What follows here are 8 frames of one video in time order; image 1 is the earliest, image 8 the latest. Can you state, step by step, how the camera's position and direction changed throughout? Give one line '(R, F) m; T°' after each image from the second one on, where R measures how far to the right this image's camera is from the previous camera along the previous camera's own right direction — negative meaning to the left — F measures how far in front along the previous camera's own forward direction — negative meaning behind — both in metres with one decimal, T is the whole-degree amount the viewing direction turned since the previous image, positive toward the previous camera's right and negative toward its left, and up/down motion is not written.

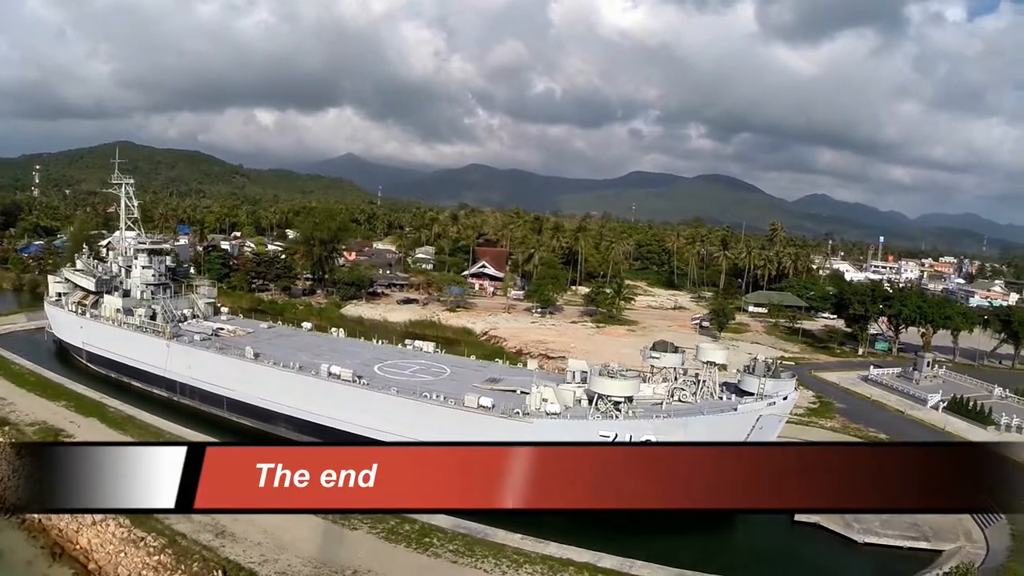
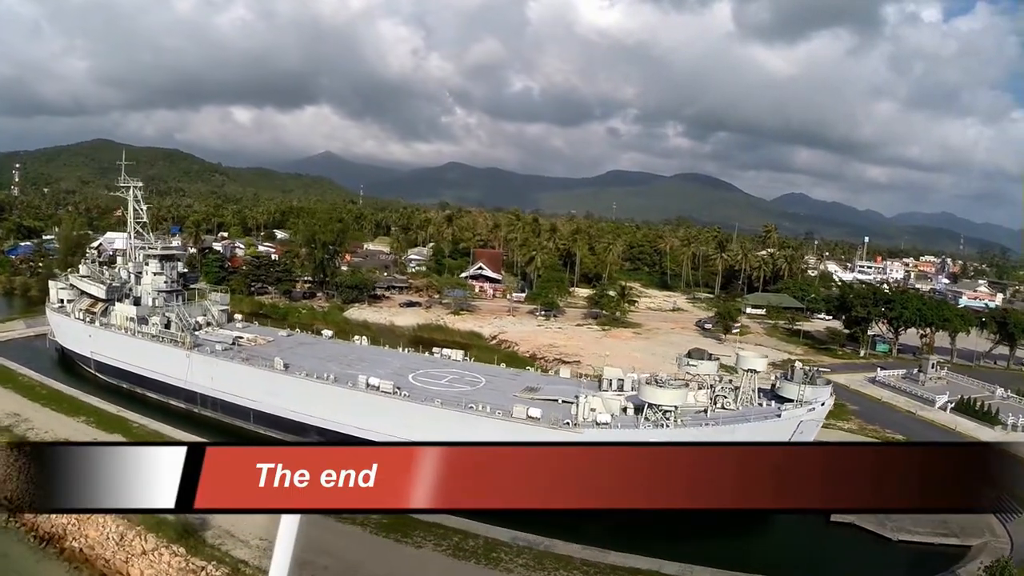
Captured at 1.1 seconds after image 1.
(-1.0, -0.1) m; +2°
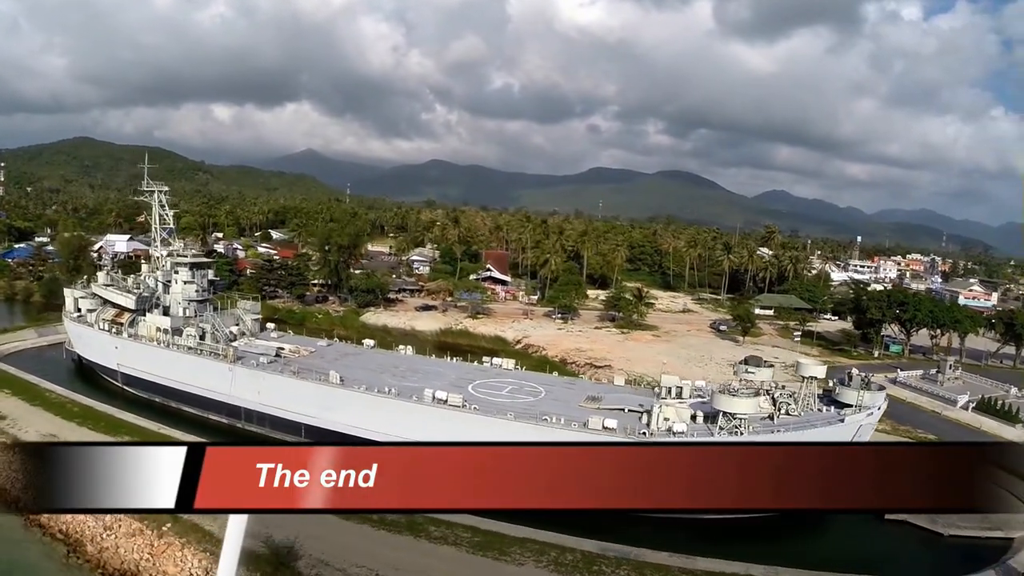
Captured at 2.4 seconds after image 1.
(-1.5, -0.2) m; +1°
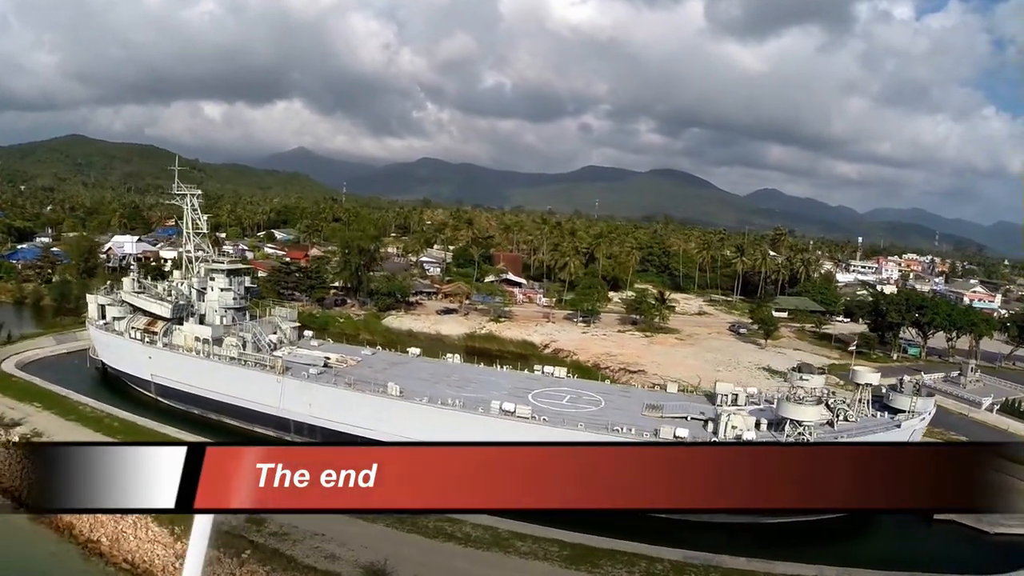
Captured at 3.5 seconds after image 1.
(-1.4, -0.3) m; +1°
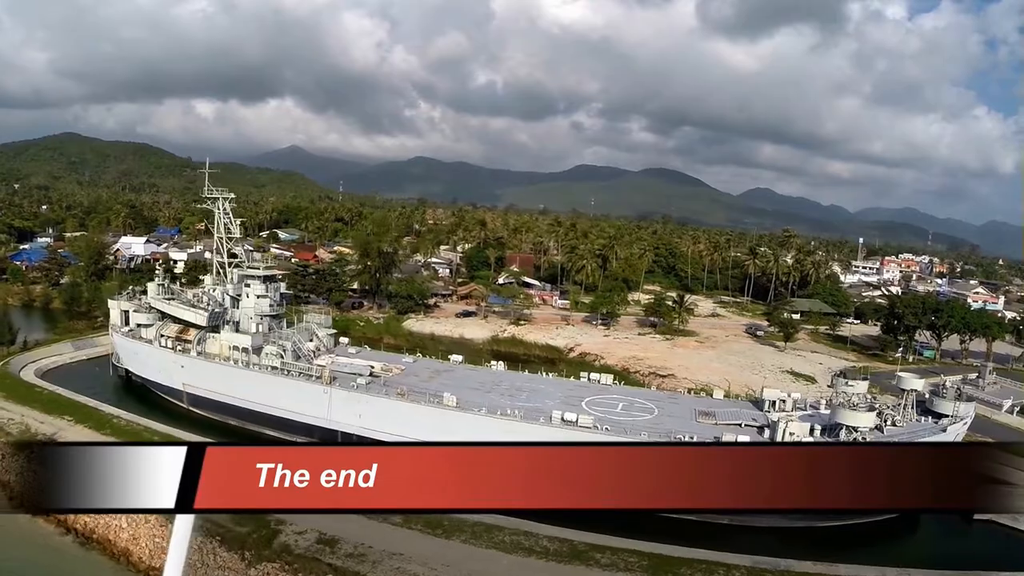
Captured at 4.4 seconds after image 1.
(-1.3, -0.3) m; +1°
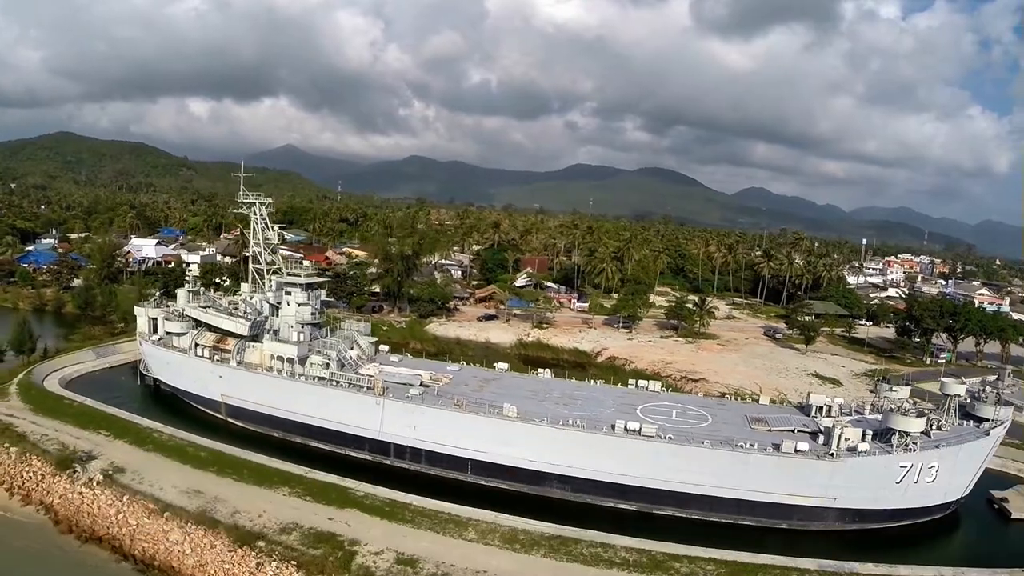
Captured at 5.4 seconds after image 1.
(-1.4, -0.4) m; 0°
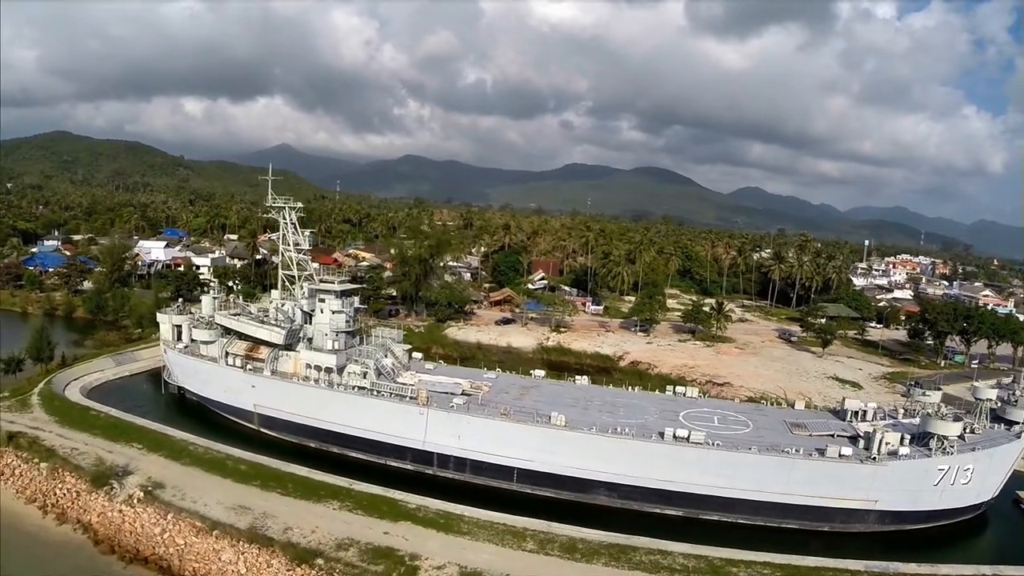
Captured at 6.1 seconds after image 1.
(-1.1, -0.3) m; 0°
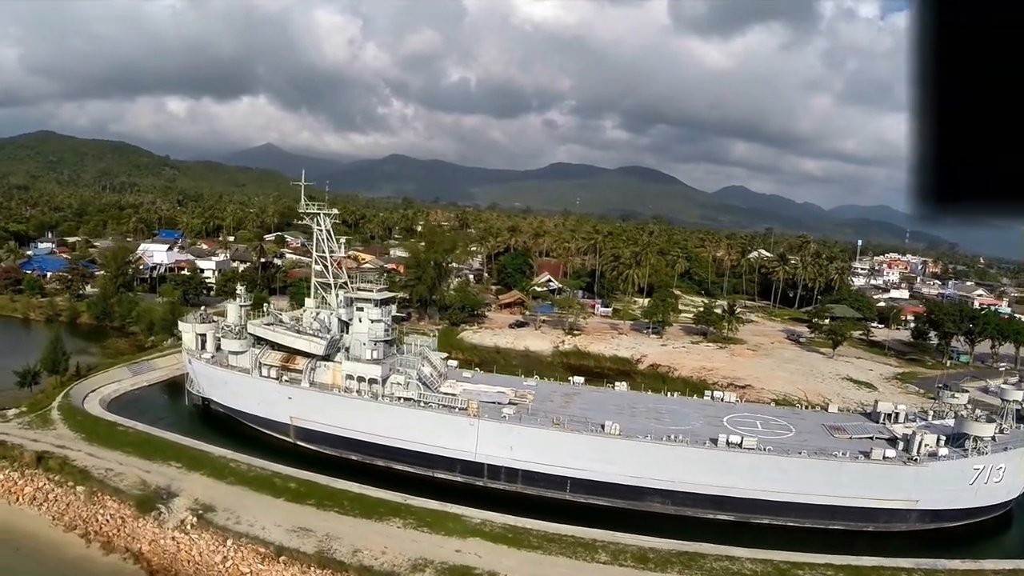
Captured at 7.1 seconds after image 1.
(-1.3, -0.3) m; +1°
